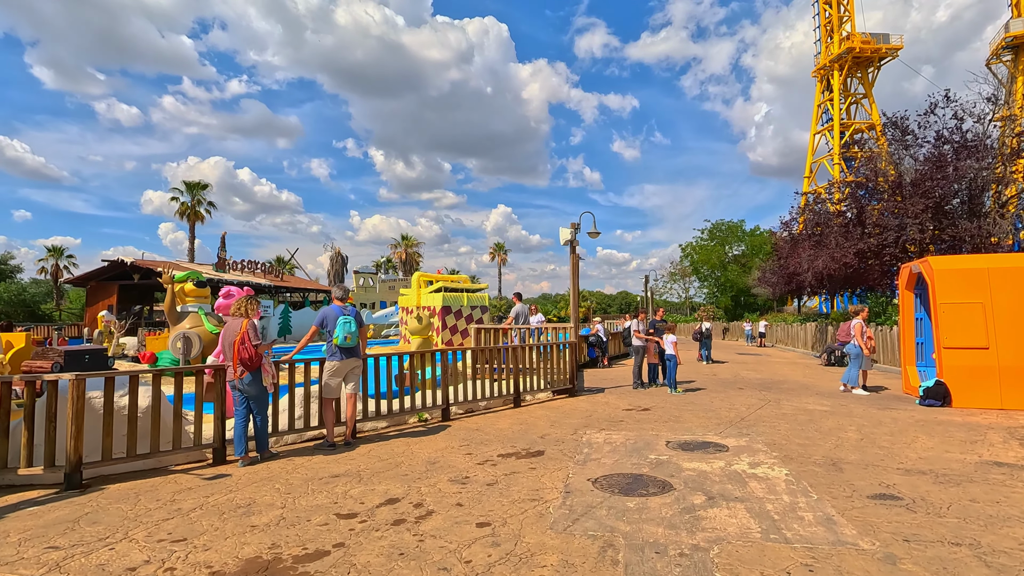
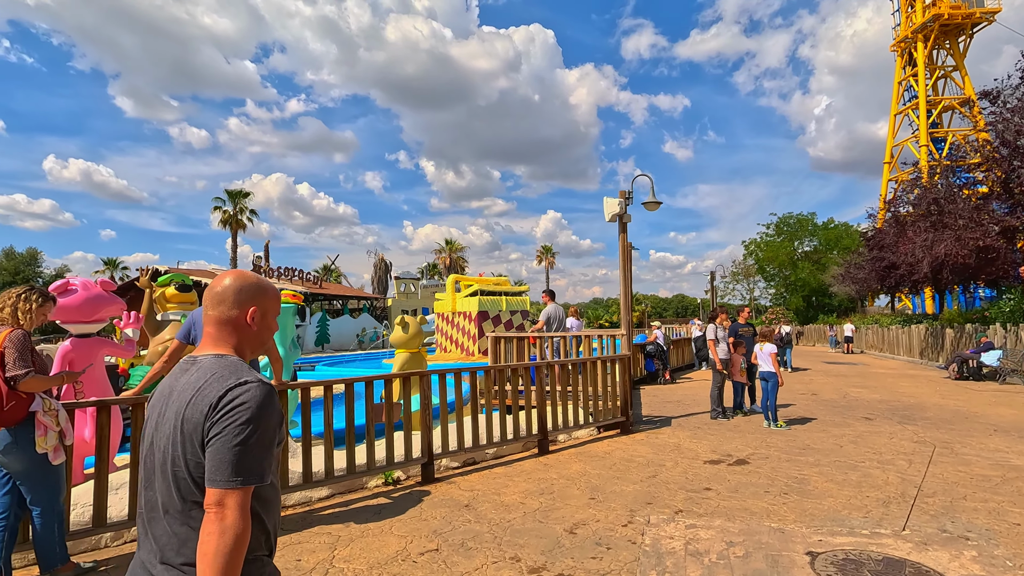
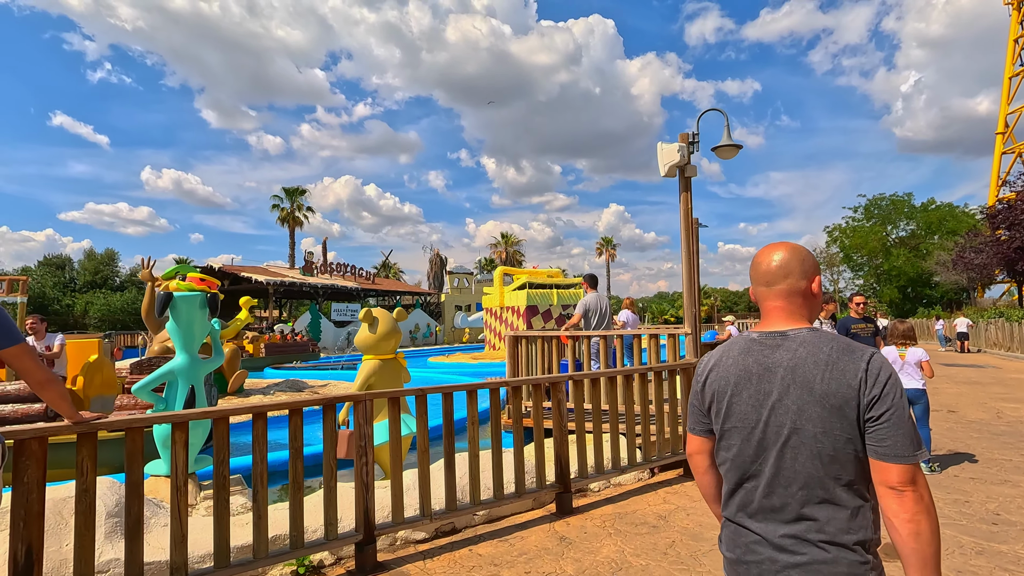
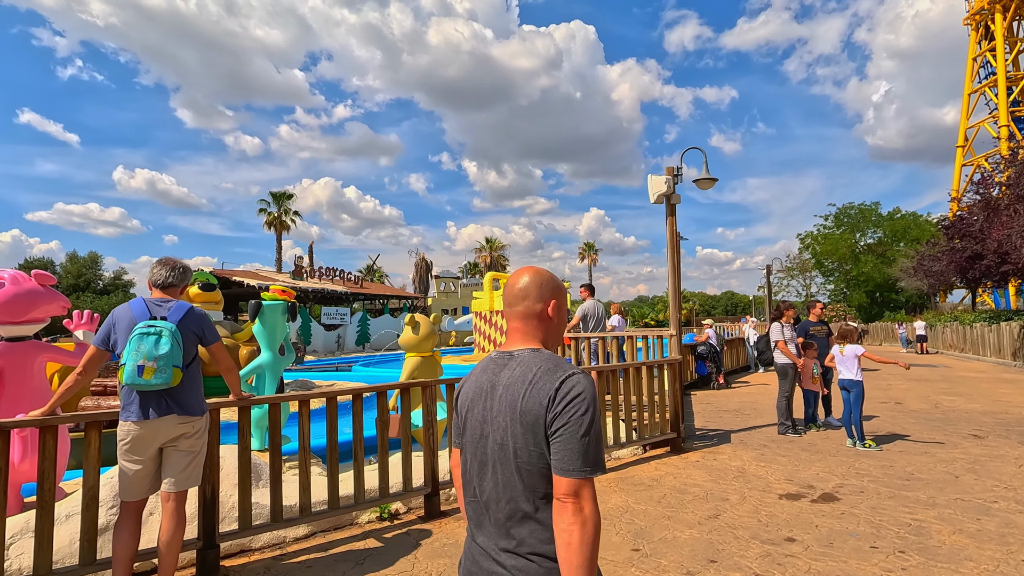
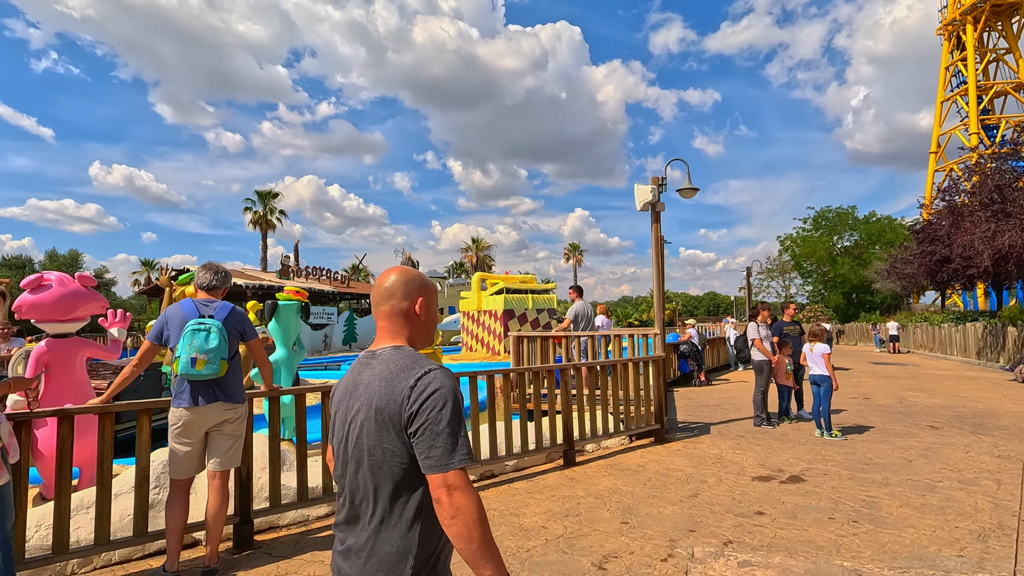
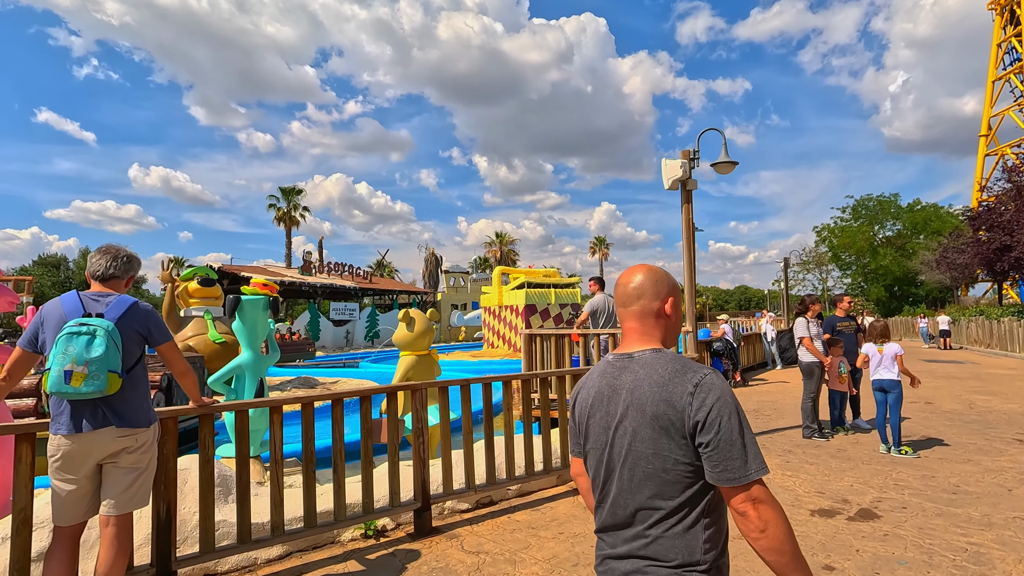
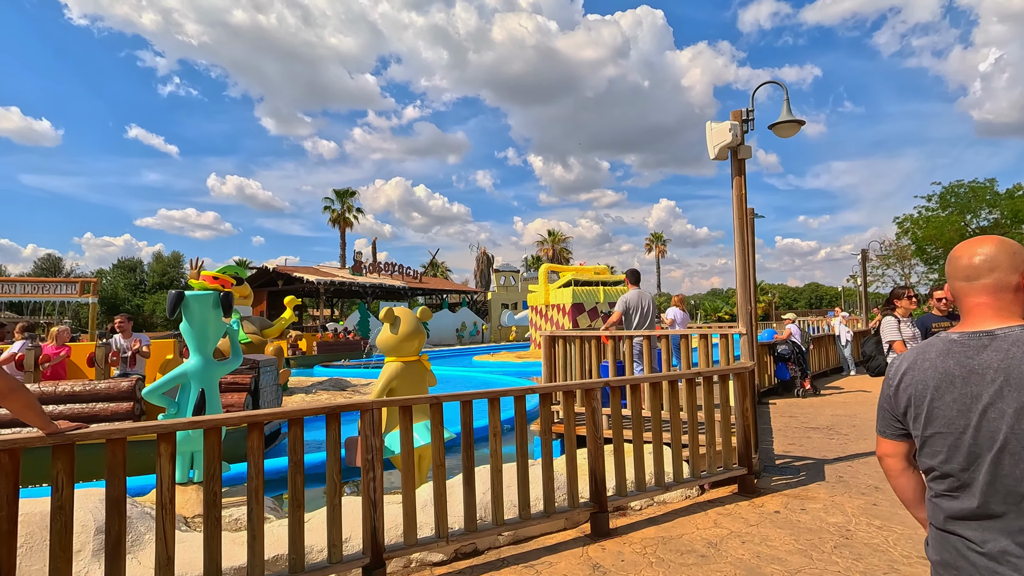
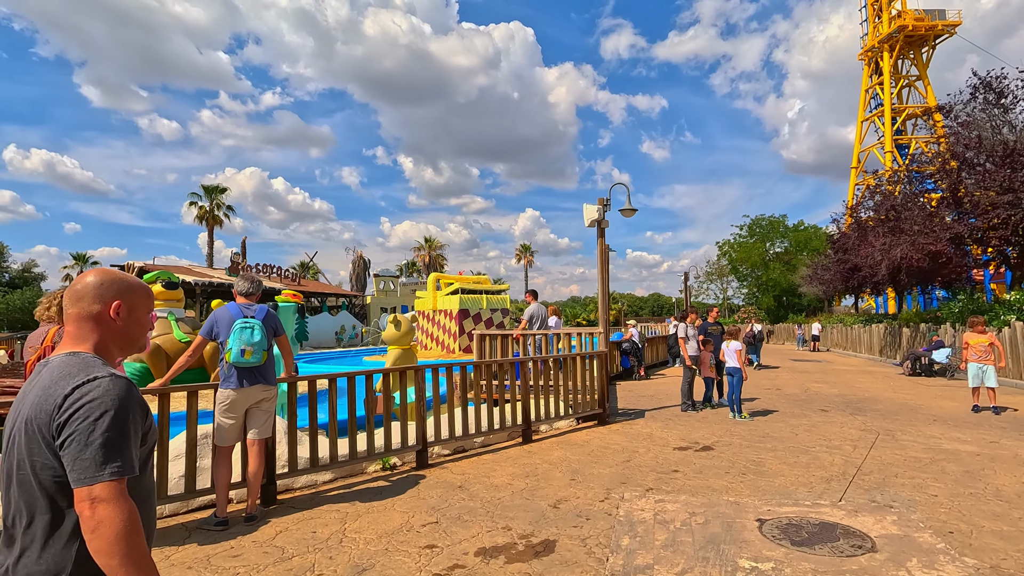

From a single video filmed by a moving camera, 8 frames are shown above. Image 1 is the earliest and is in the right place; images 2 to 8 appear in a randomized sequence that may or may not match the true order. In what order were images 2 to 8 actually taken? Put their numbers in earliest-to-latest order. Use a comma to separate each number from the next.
8, 2, 5, 4, 6, 3, 7
